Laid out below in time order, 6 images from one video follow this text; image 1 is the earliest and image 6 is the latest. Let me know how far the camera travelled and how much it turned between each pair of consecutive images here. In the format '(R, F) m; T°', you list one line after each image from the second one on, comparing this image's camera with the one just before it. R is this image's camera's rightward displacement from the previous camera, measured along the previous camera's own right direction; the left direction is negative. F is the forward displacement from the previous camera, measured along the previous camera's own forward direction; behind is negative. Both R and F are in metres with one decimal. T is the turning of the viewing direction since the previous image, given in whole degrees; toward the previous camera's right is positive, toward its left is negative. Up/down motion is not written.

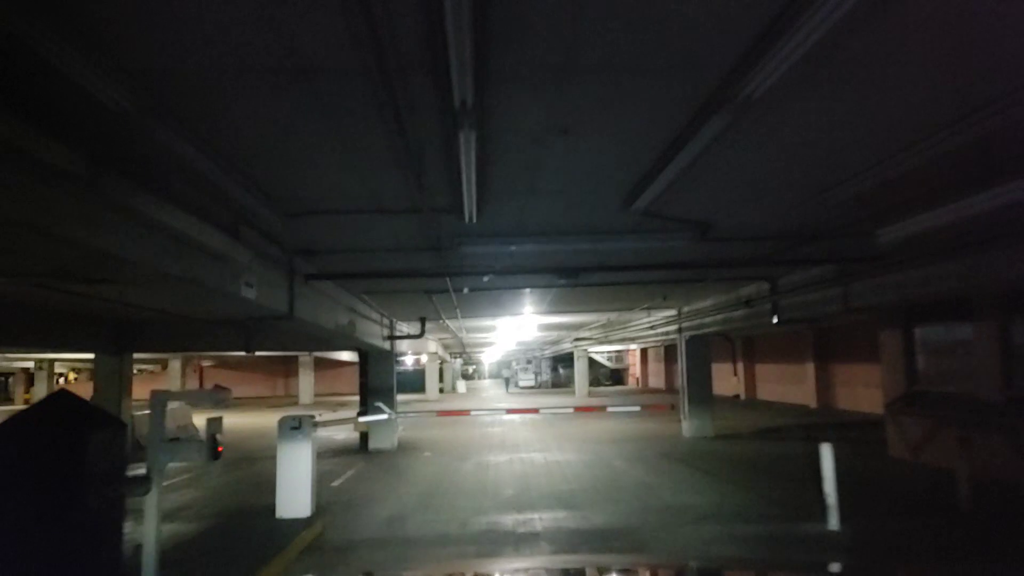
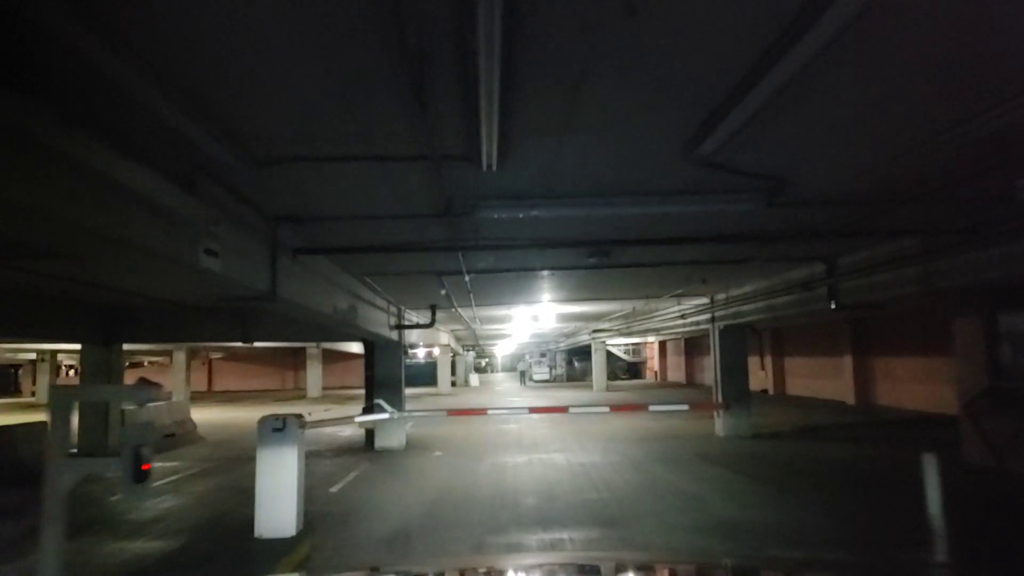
(-0.1, +1.5) m; -1°
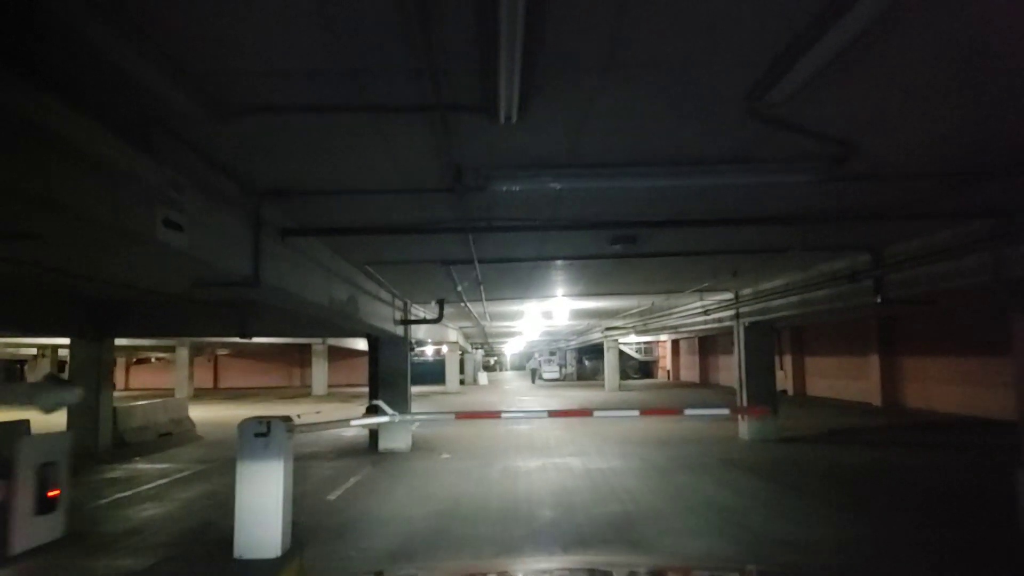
(-0.1, +1.0) m; -1°
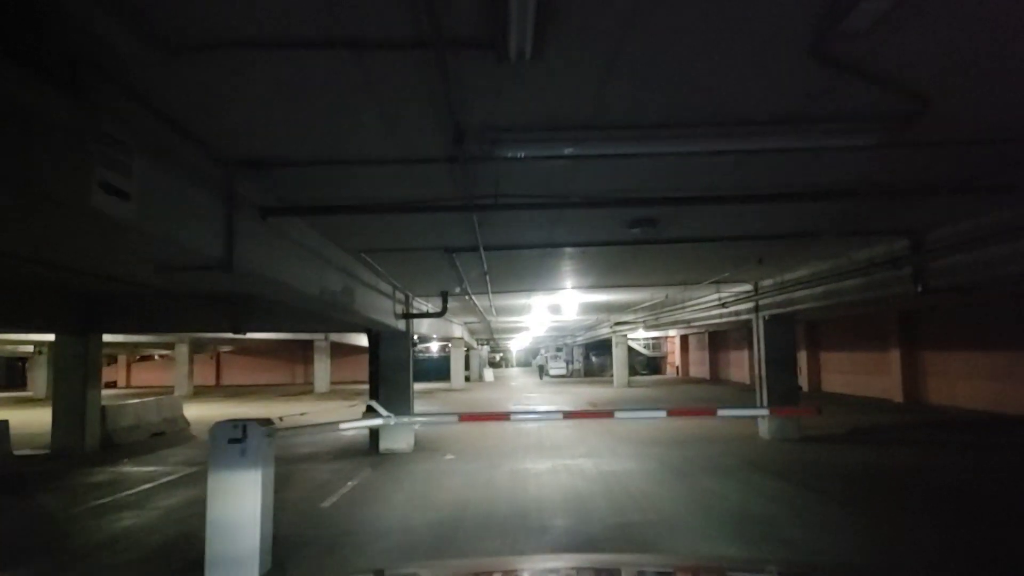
(0.0, +0.8) m; 0°
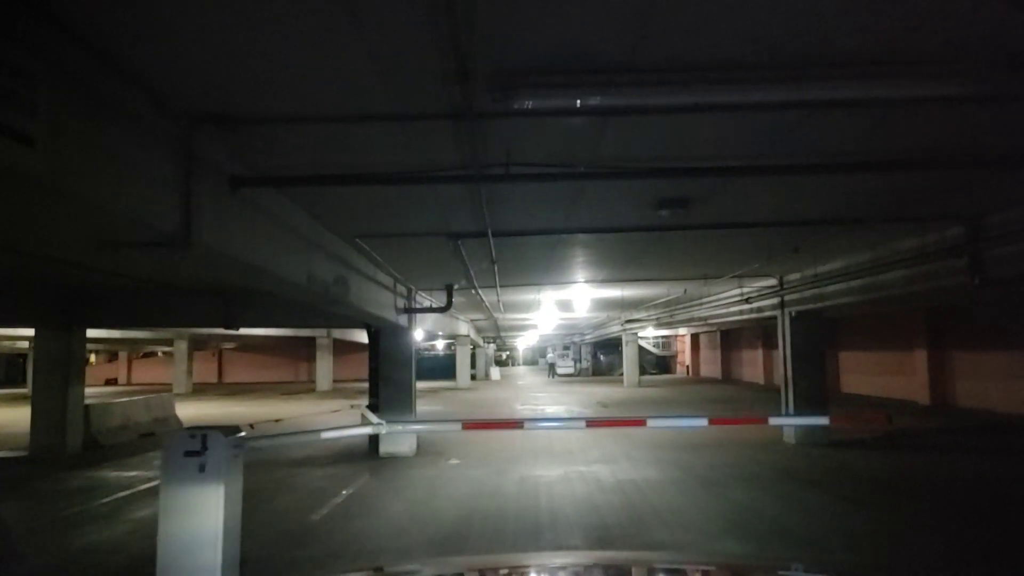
(-0.1, +1.0) m; 0°
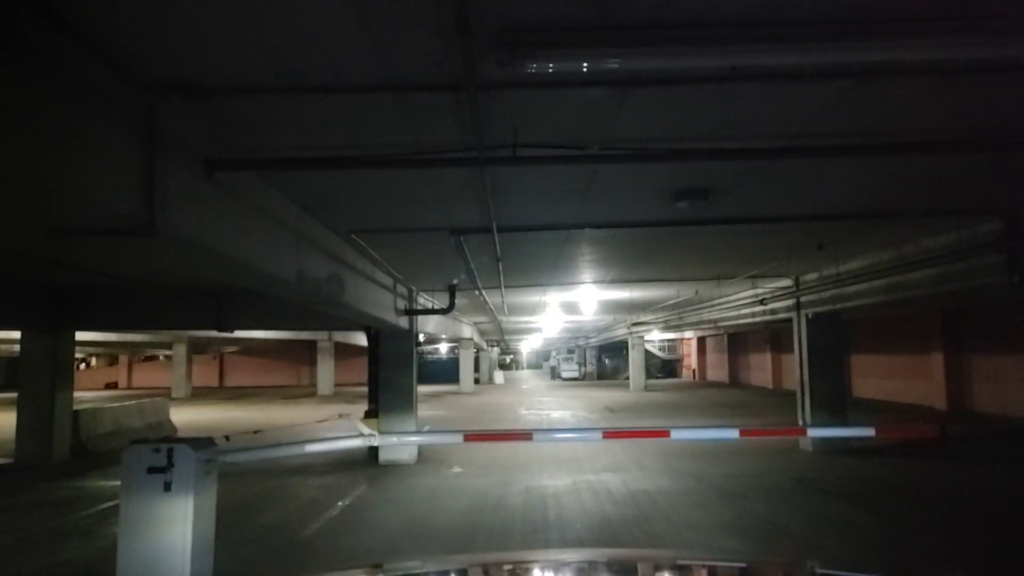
(0.0, +0.6) m; 0°
